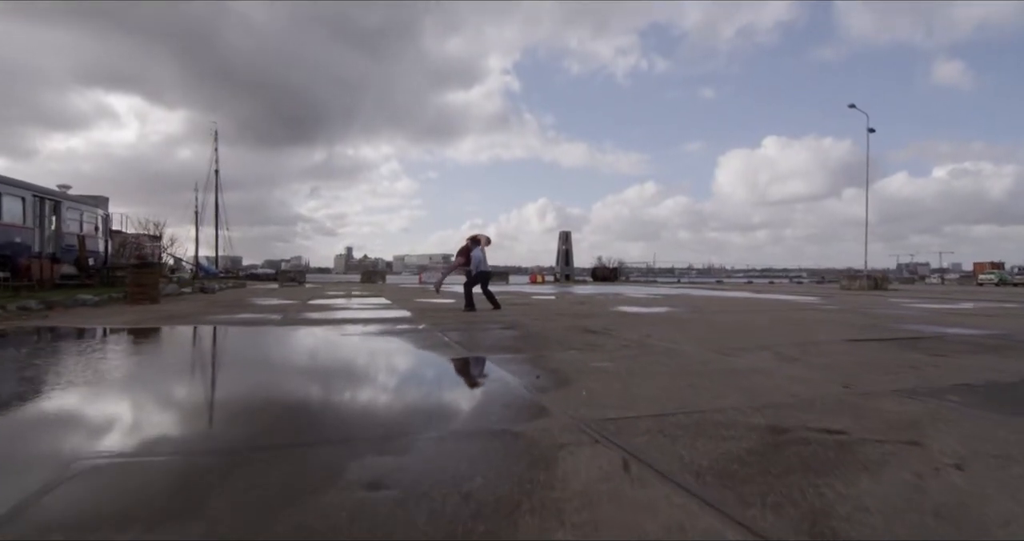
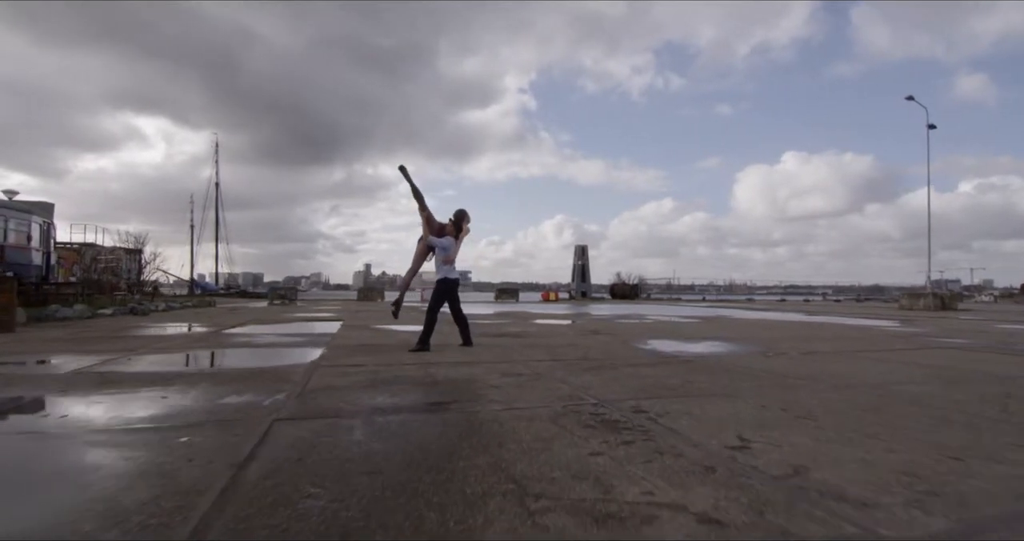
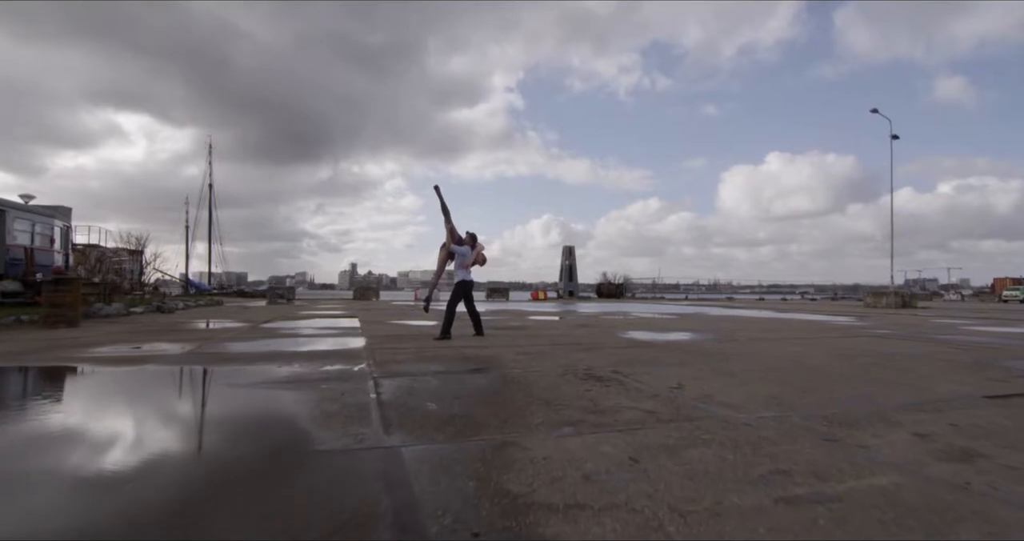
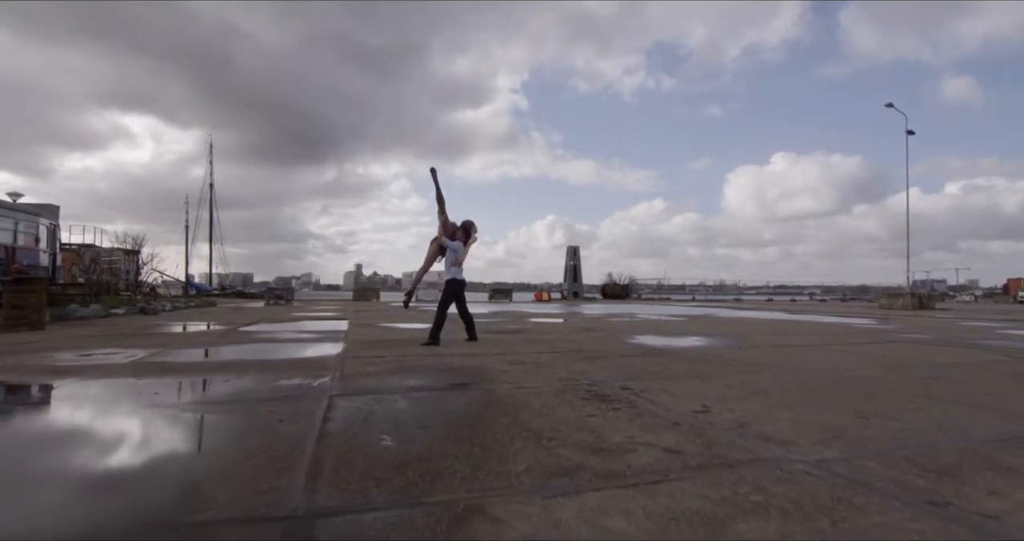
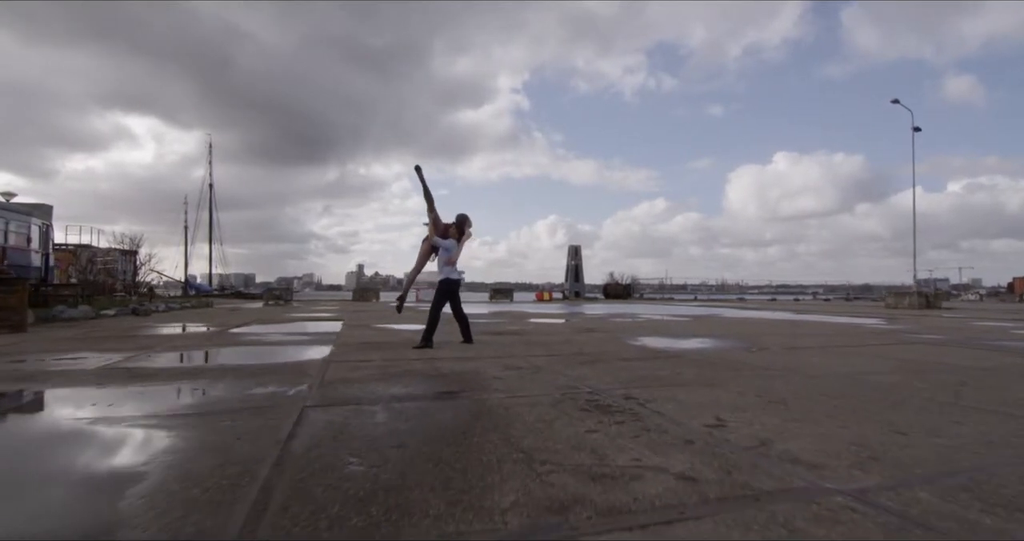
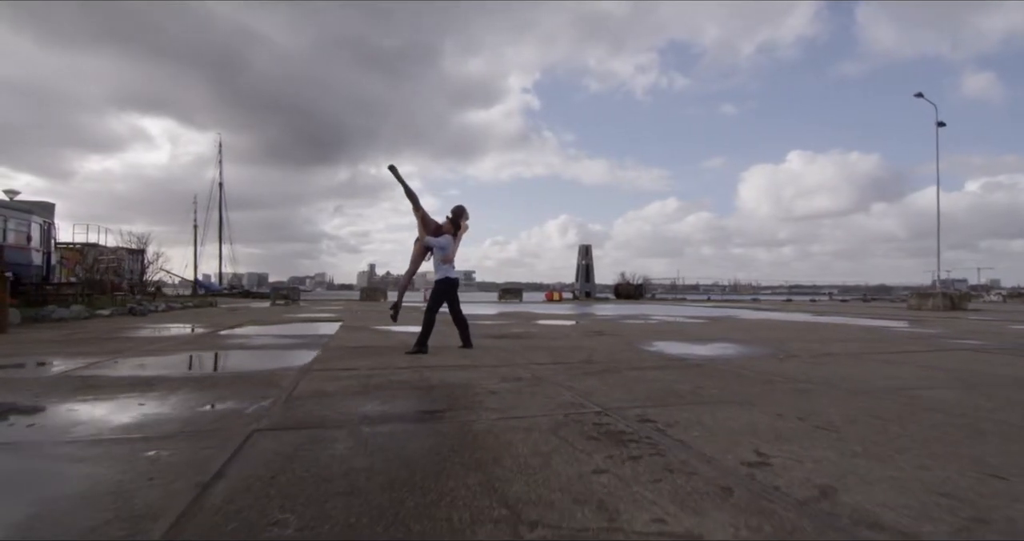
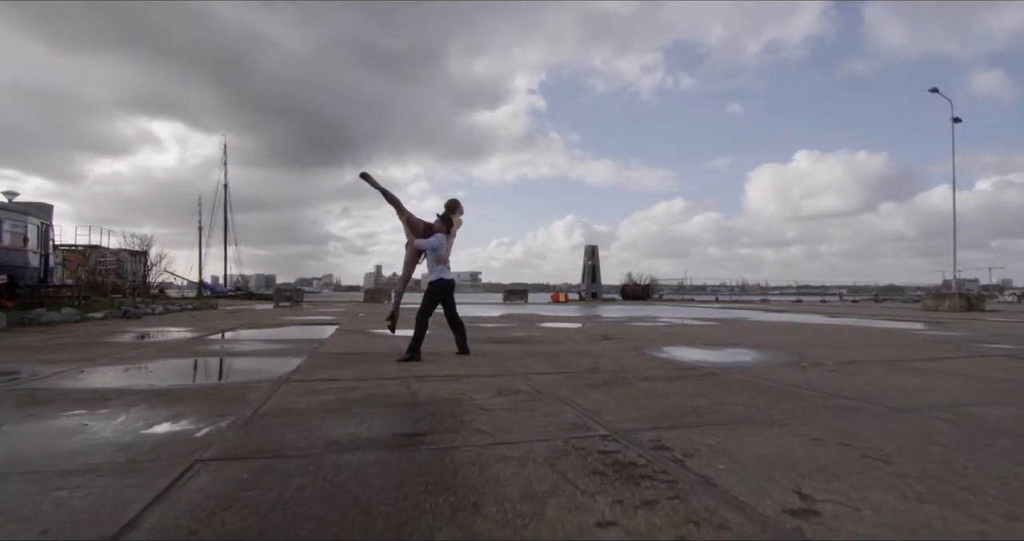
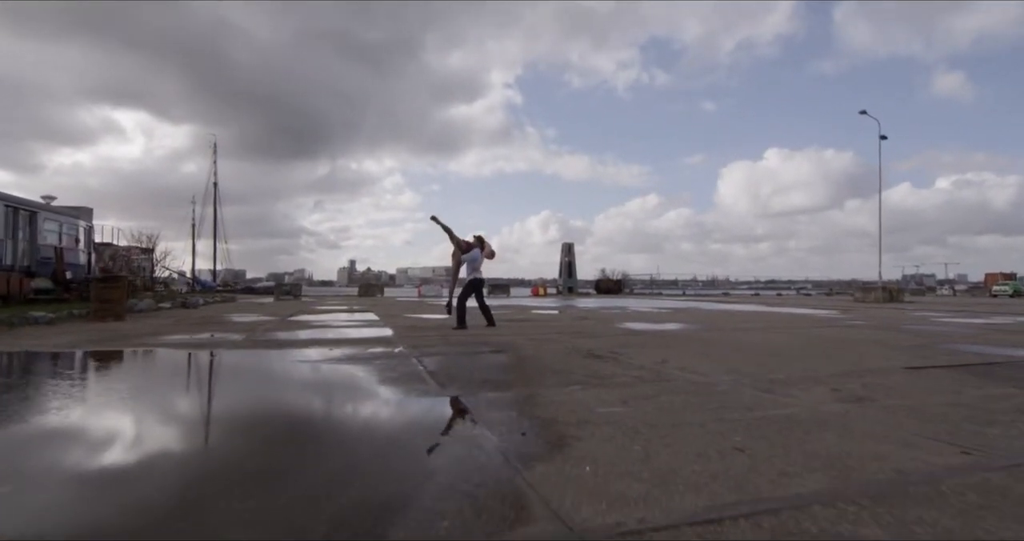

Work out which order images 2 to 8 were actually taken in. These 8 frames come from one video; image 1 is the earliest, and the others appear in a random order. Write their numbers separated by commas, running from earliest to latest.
8, 3, 4, 5, 2, 6, 7
